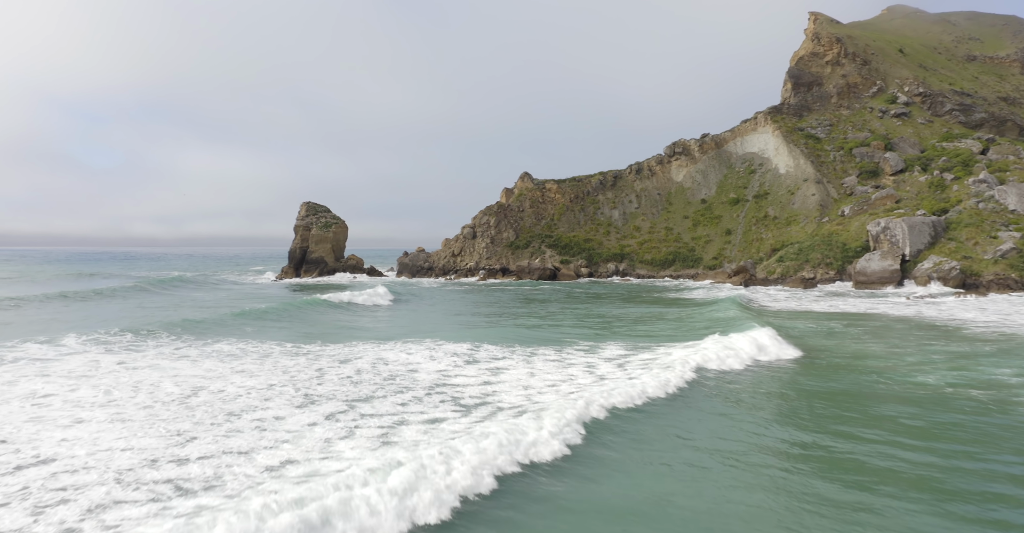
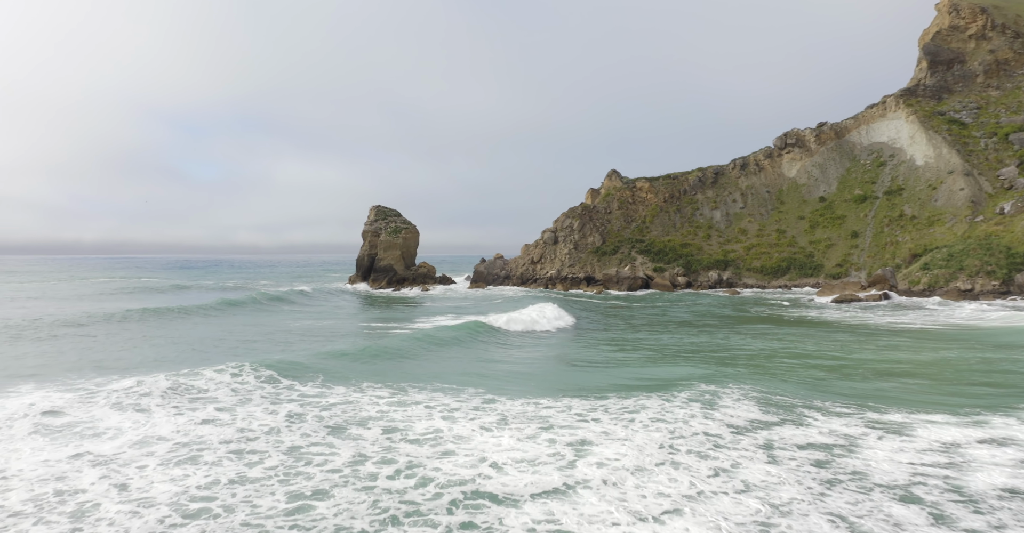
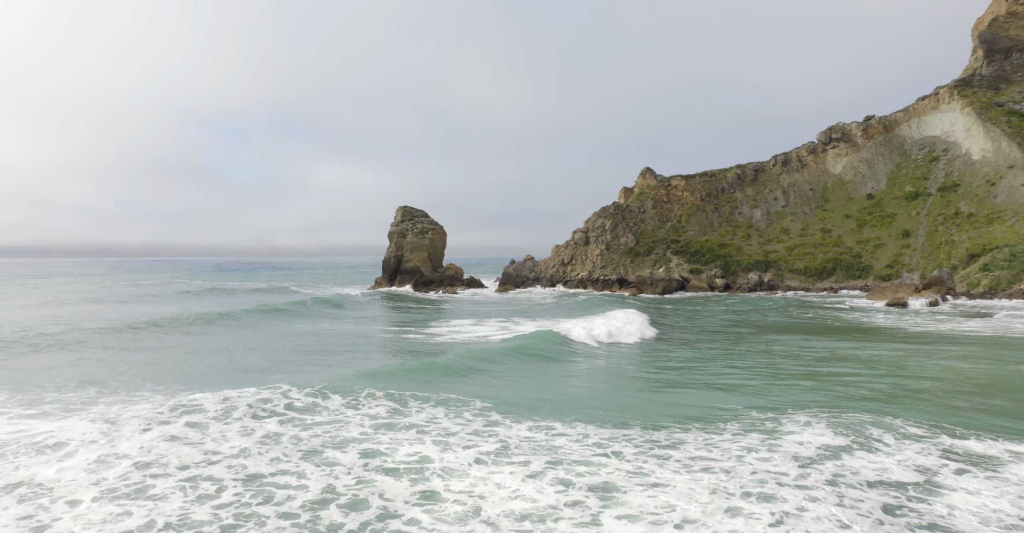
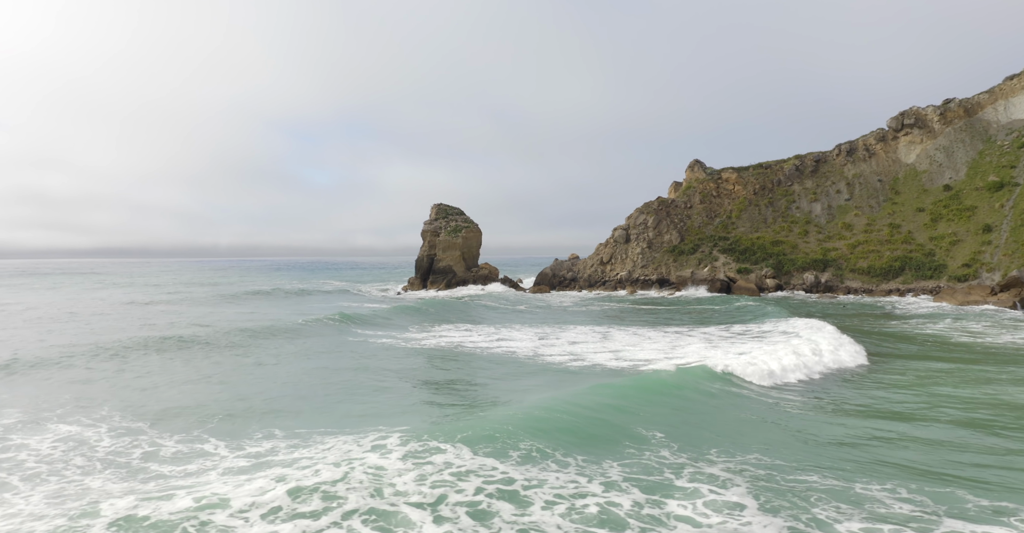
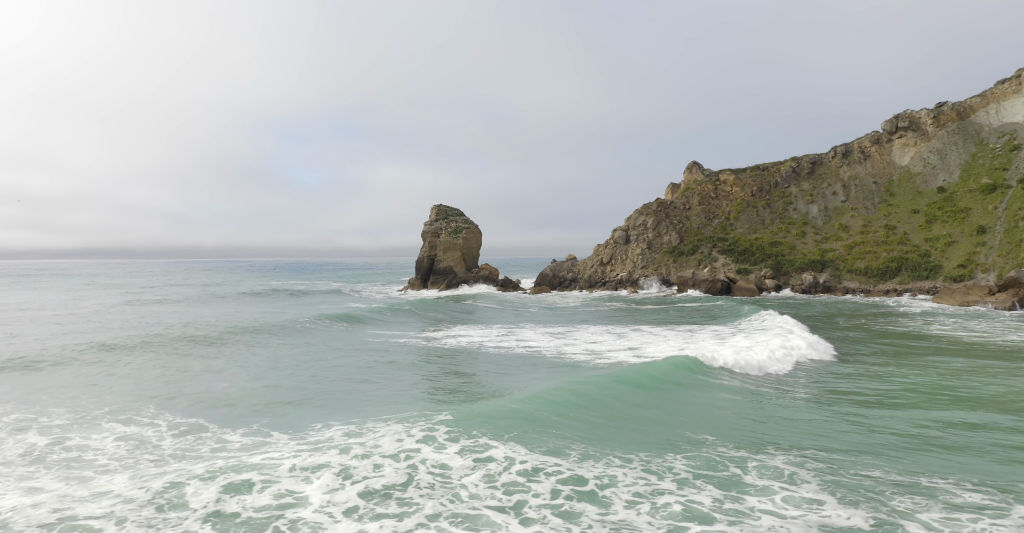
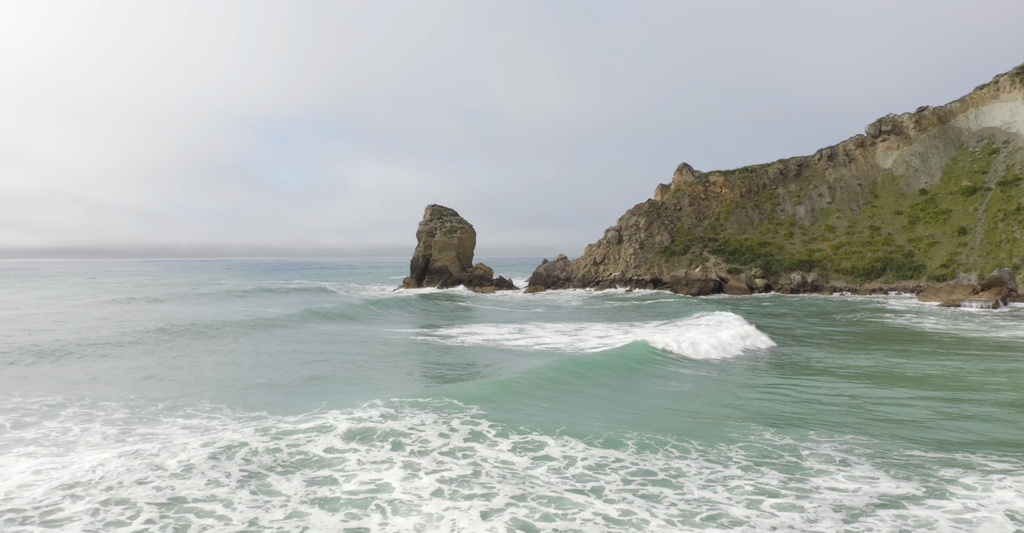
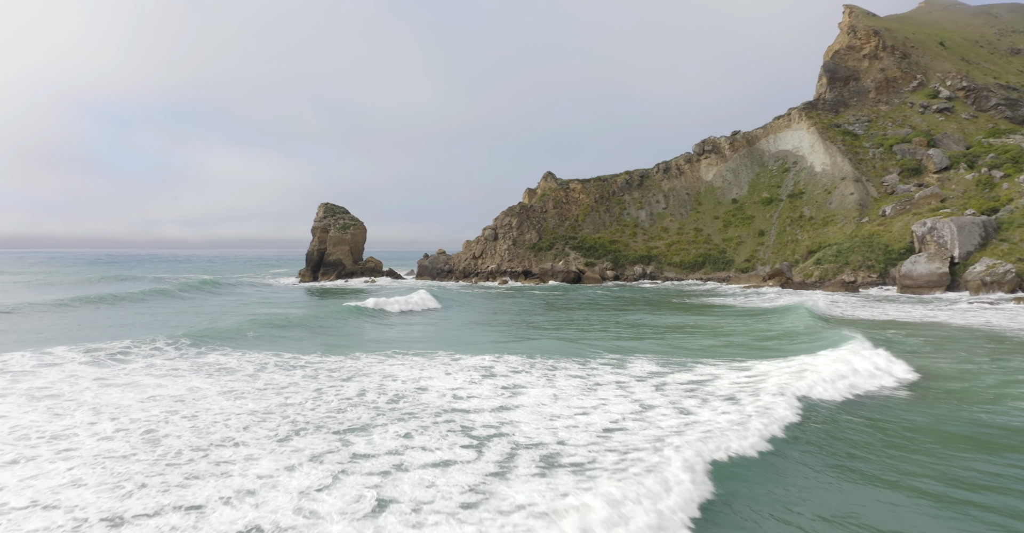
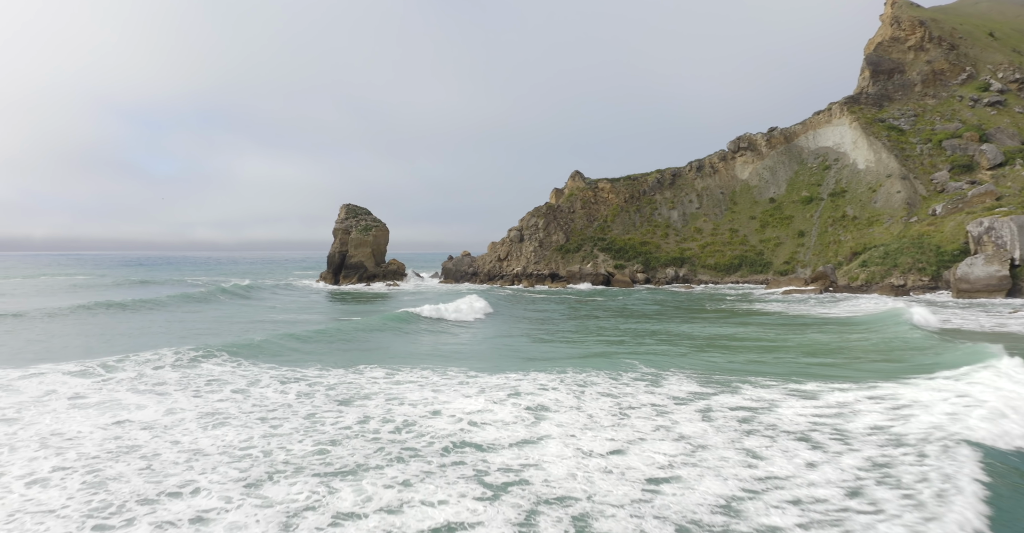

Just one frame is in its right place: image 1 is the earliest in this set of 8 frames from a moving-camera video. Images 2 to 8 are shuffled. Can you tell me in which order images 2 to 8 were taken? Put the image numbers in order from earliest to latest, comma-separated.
7, 8, 2, 3, 6, 5, 4
